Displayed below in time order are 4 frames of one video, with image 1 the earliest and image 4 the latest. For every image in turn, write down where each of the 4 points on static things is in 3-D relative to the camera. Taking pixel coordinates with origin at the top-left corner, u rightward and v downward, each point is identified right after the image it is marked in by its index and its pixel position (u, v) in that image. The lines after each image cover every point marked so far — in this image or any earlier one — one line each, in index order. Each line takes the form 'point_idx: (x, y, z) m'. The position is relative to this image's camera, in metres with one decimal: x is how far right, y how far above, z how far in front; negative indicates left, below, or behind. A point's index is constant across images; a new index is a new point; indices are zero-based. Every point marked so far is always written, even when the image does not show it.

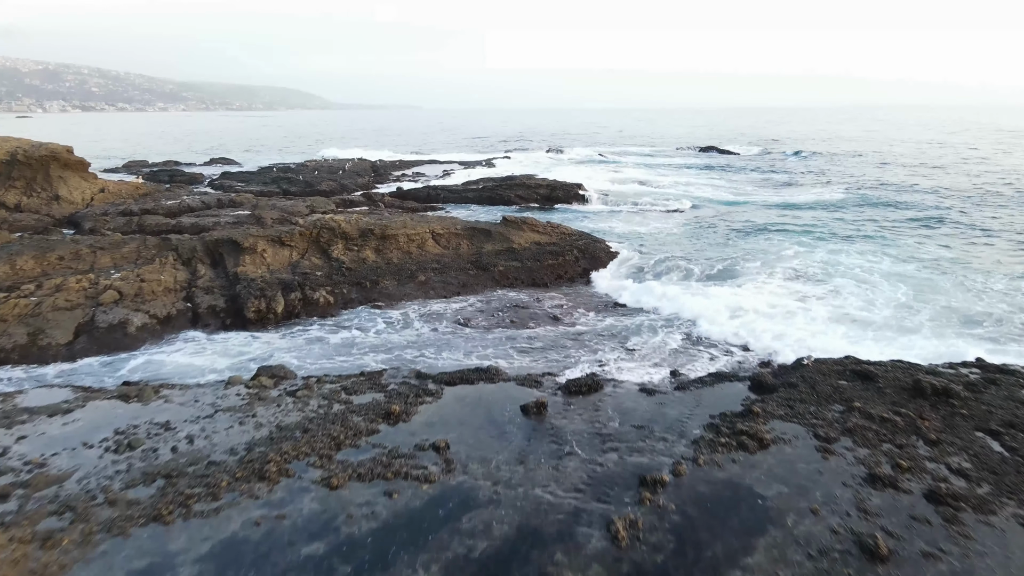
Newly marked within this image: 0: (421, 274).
0: (-1.6, +0.2, +12.7) m
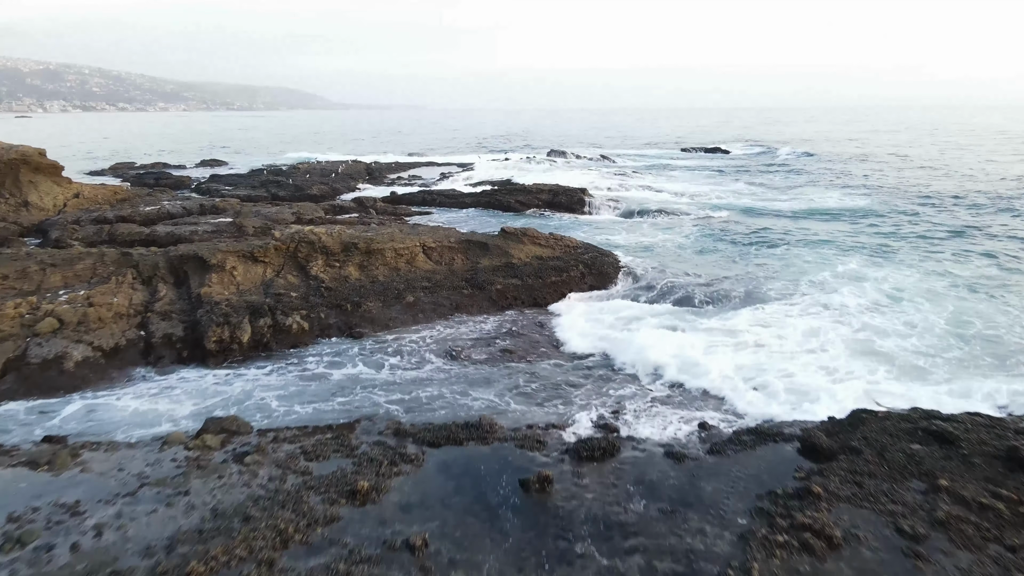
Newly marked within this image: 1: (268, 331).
0: (-1.6, -0.1, +11.4) m
1: (-3.3, -0.6, +9.7) m
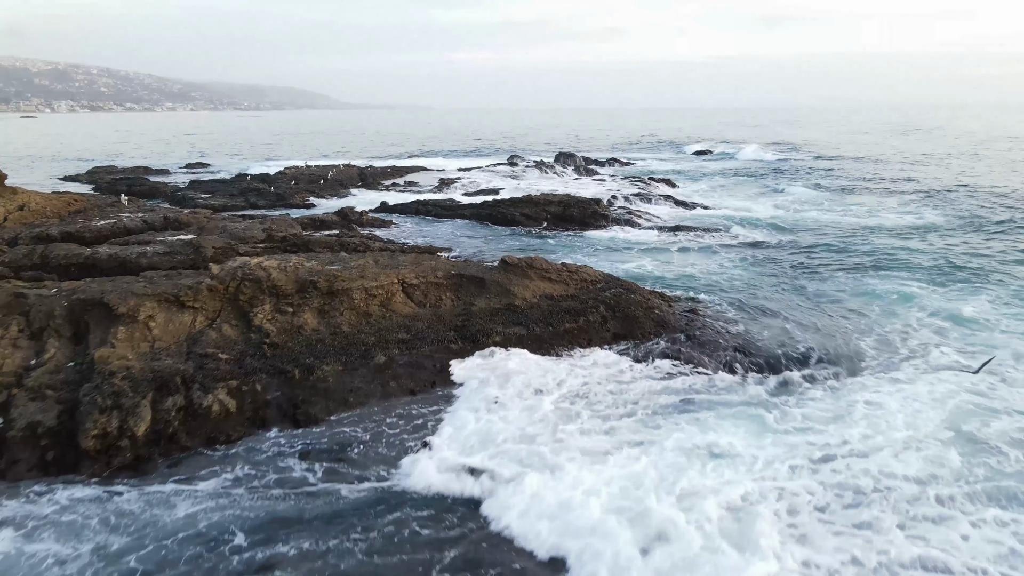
0: (-1.6, -0.8, +8.7) m
1: (-3.3, -1.3, +7.0) m
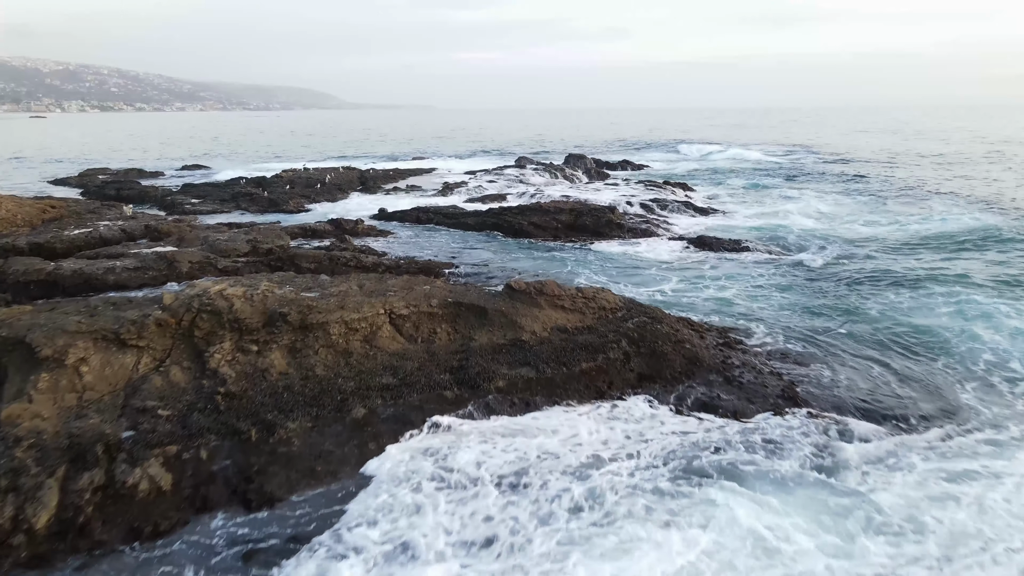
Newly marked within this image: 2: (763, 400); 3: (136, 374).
0: (-1.5, -1.2, +7.2) m
1: (-3.3, -1.6, +5.6) m
2: (+2.9, -1.2, +8.0) m
3: (-3.9, -0.9, +7.3) m
